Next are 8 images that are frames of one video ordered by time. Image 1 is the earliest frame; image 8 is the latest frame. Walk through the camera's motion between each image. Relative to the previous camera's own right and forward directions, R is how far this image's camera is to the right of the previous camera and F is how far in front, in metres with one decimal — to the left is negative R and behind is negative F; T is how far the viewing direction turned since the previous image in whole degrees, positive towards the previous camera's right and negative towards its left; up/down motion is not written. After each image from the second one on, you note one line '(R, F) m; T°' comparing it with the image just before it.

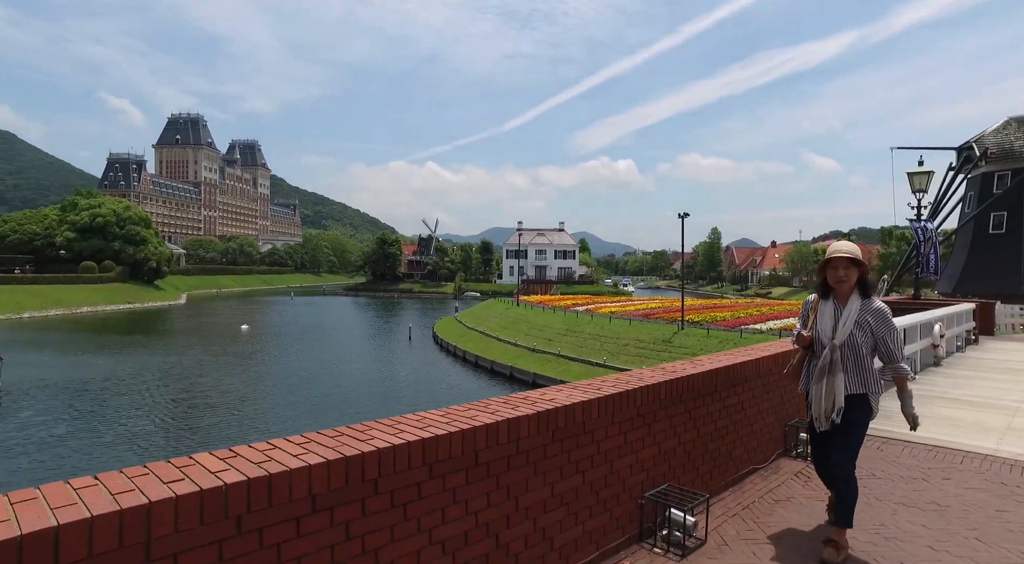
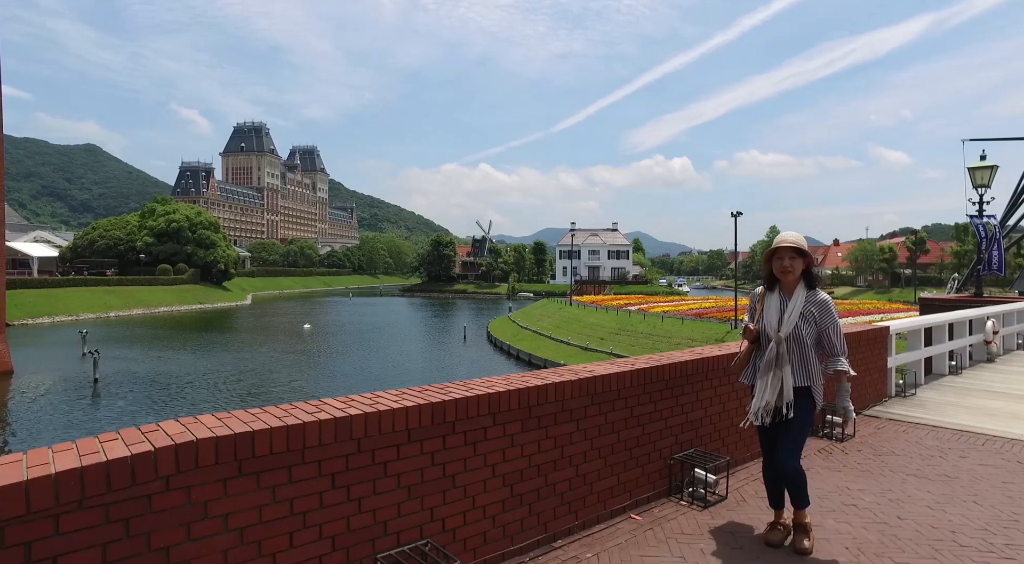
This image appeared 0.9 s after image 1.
(0.0, -0.5) m; -5°
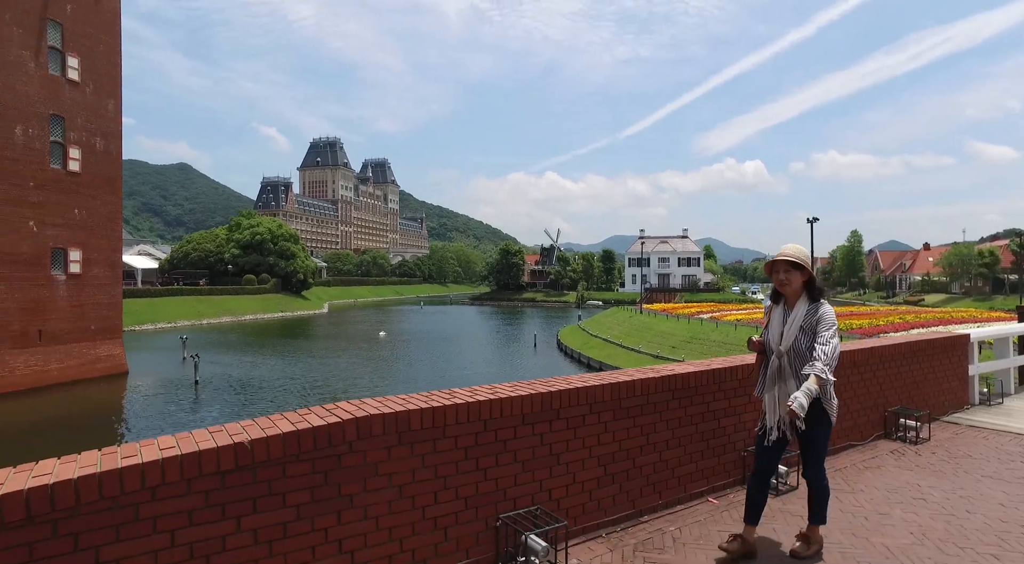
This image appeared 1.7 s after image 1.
(-0.1, -0.4) m; -6°
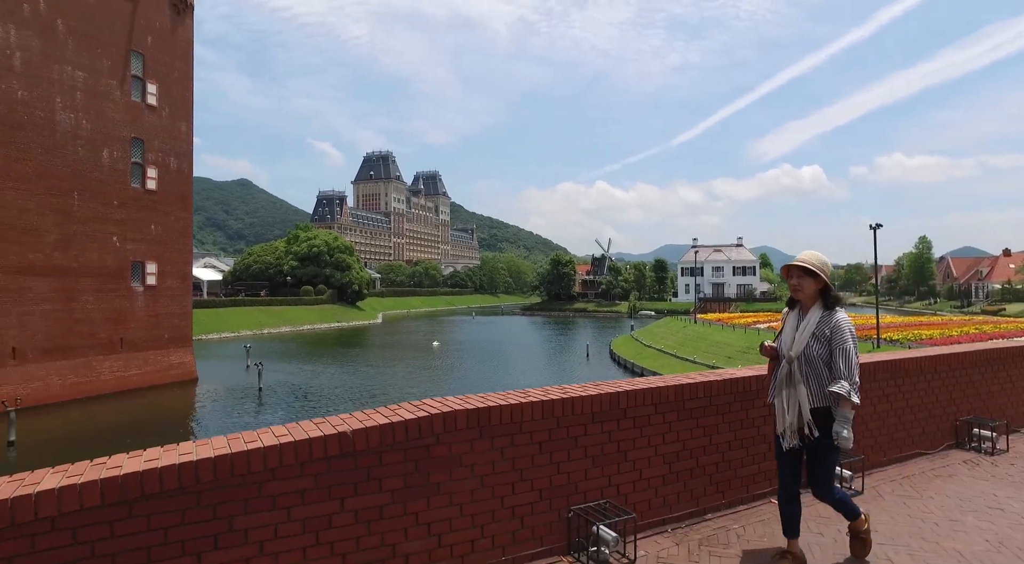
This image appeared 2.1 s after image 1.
(-0.1, -0.2) m; -5°
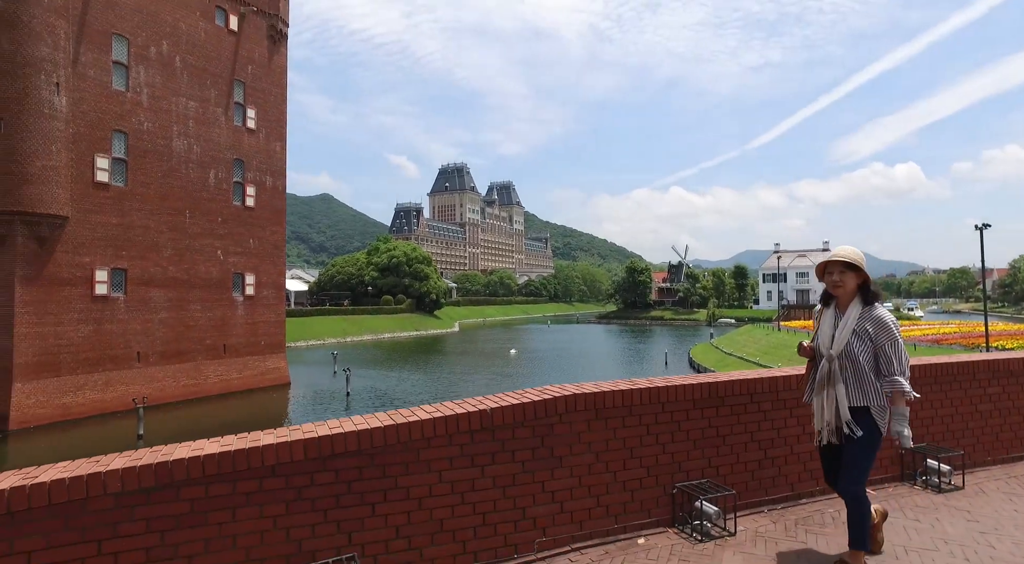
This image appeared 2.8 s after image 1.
(-0.2, -0.4) m; -7°
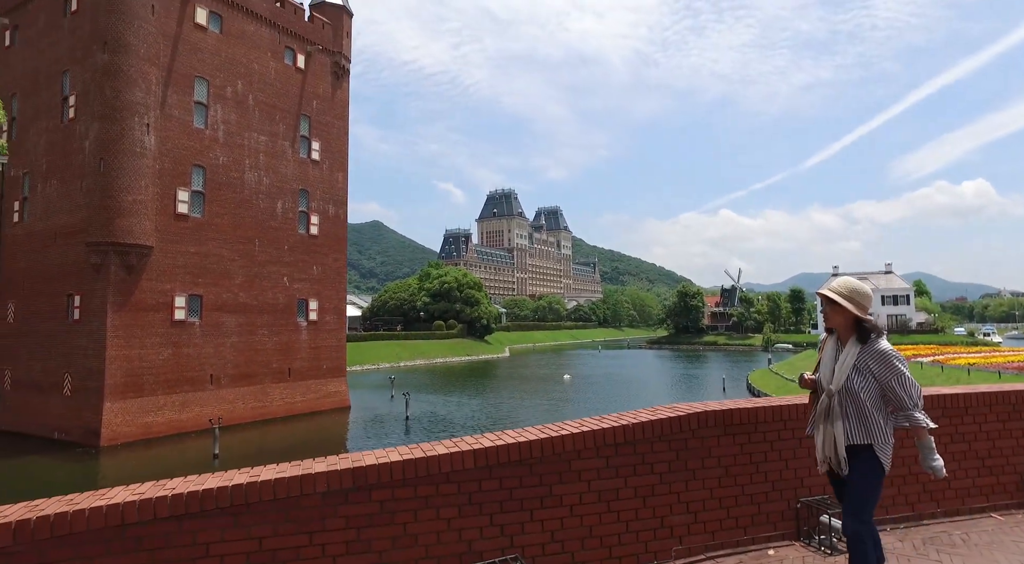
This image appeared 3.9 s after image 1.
(-0.4, -0.2) m; -5°
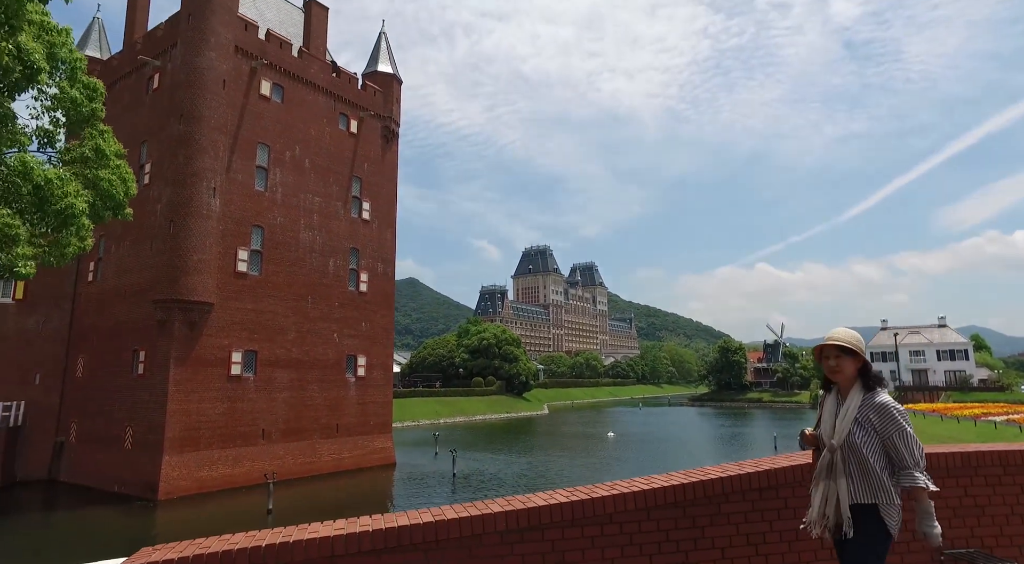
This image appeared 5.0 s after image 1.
(-0.5, -0.1) m; -3°
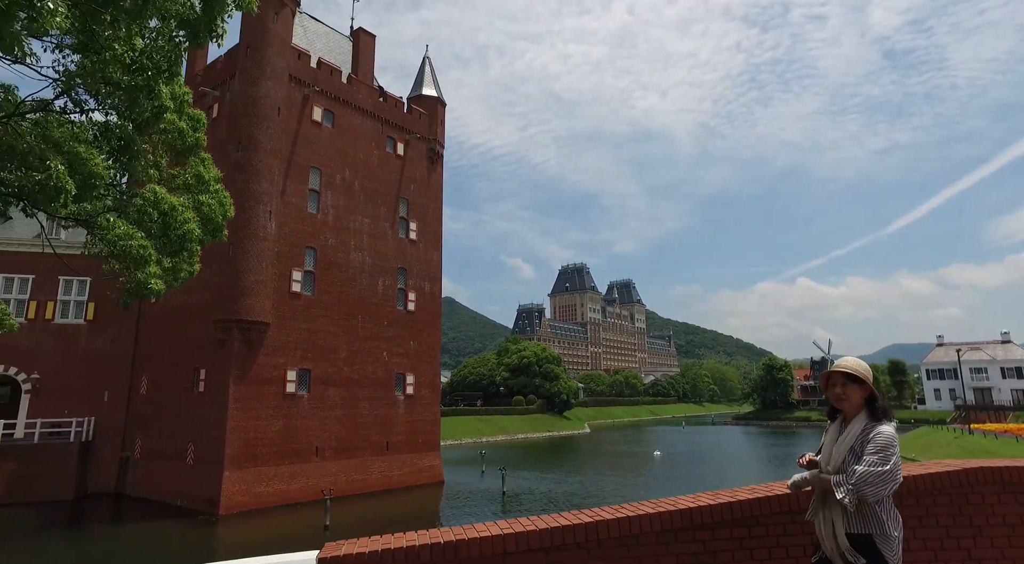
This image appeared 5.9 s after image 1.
(-0.4, -0.1) m; -4°
